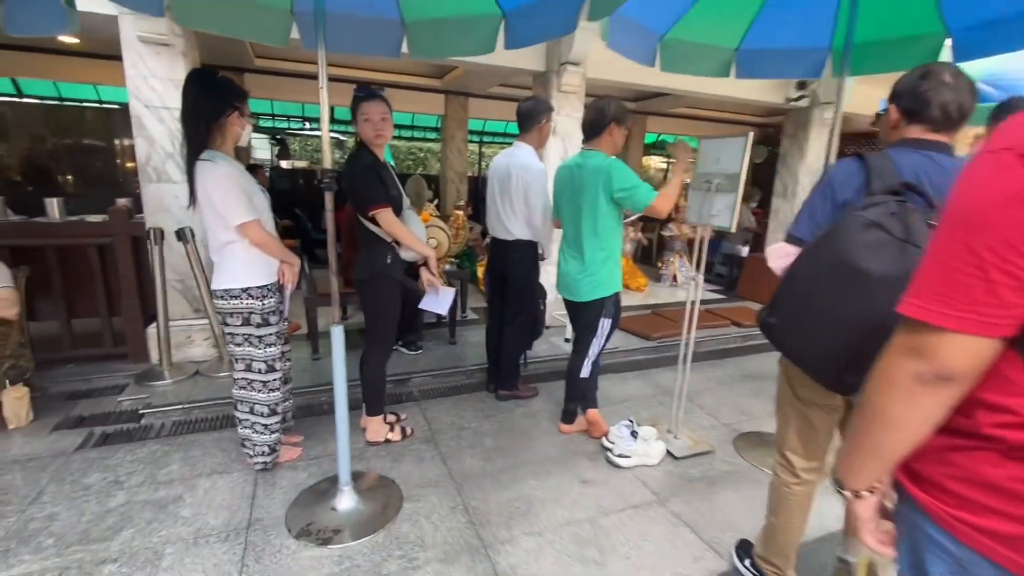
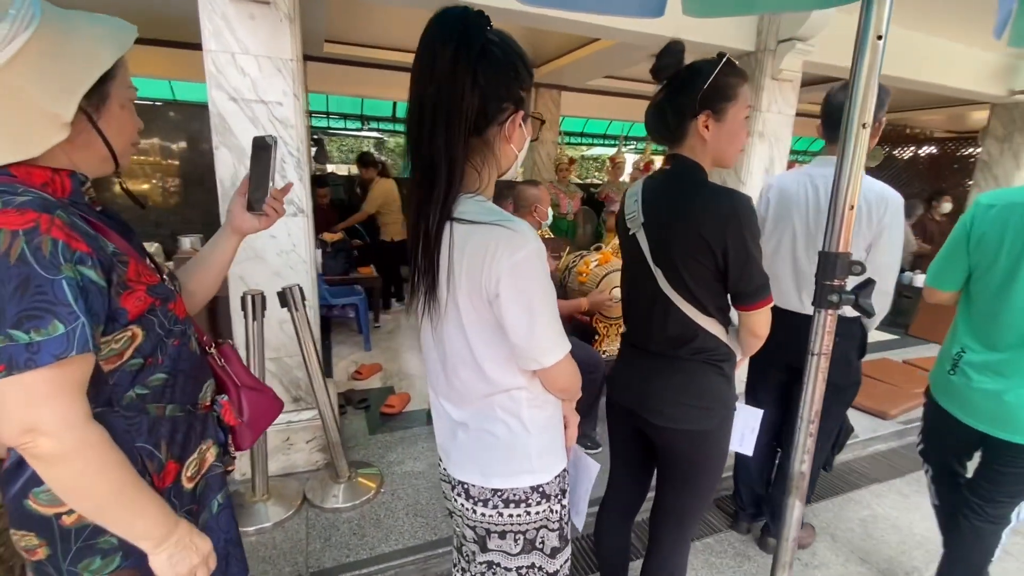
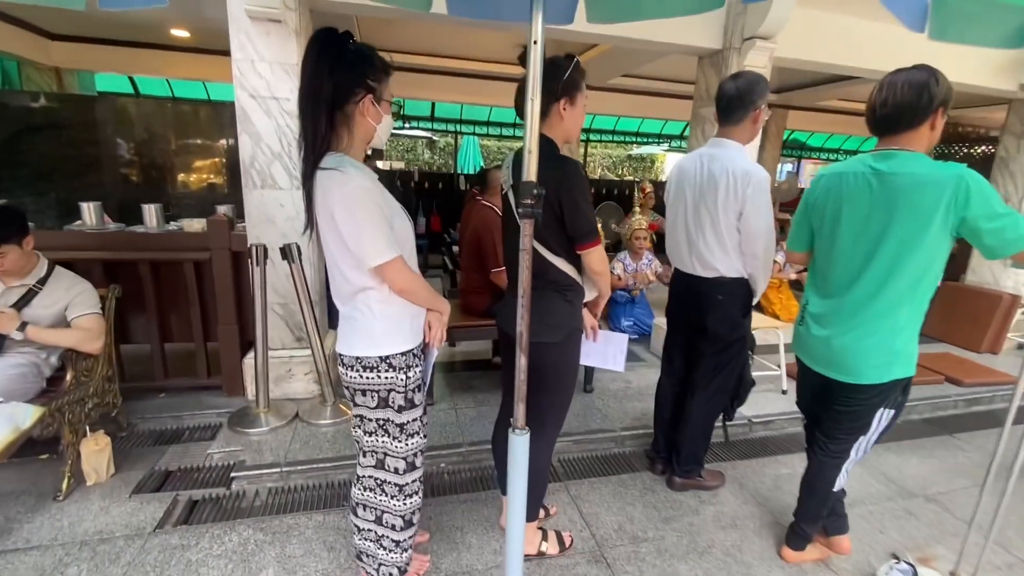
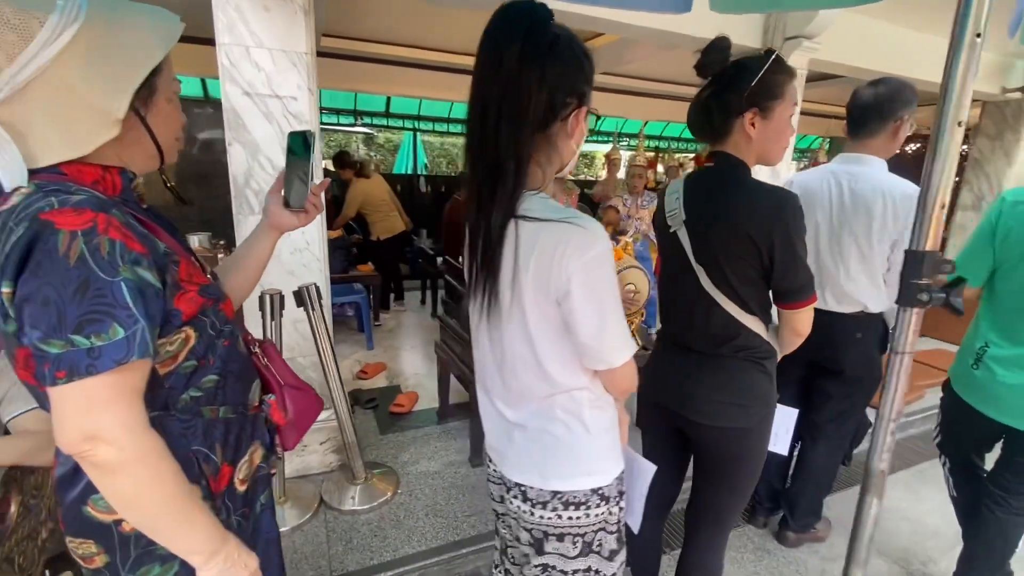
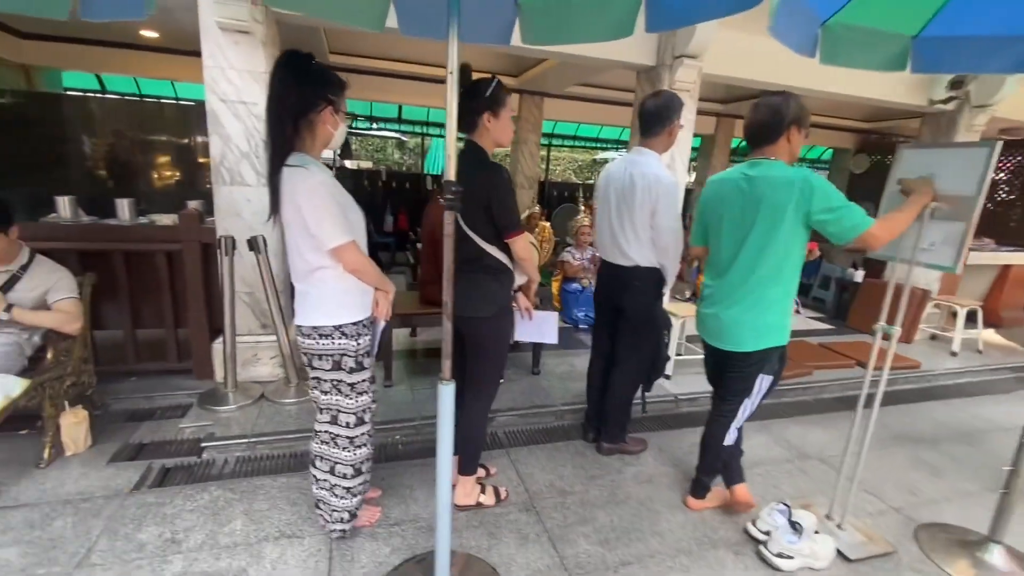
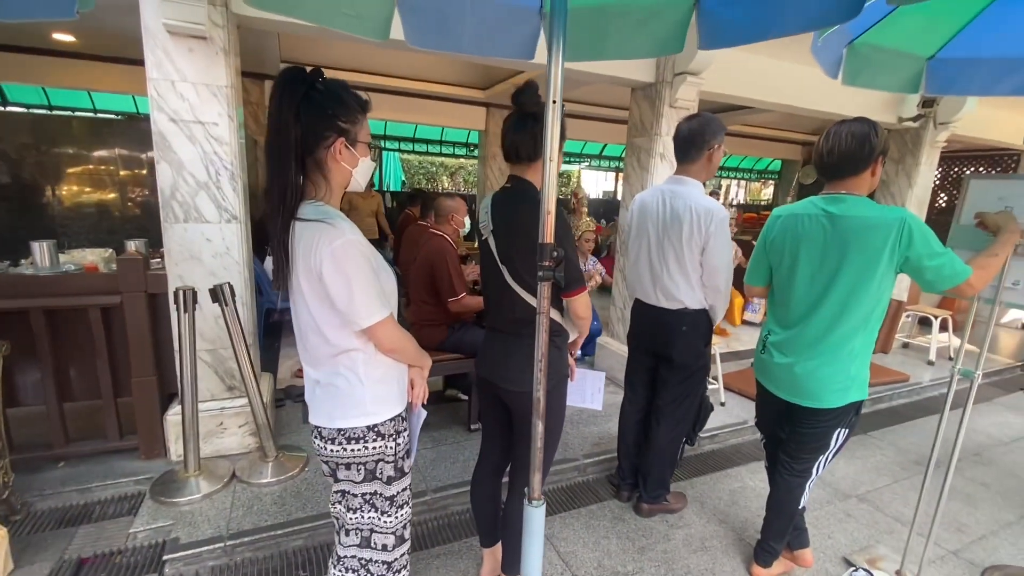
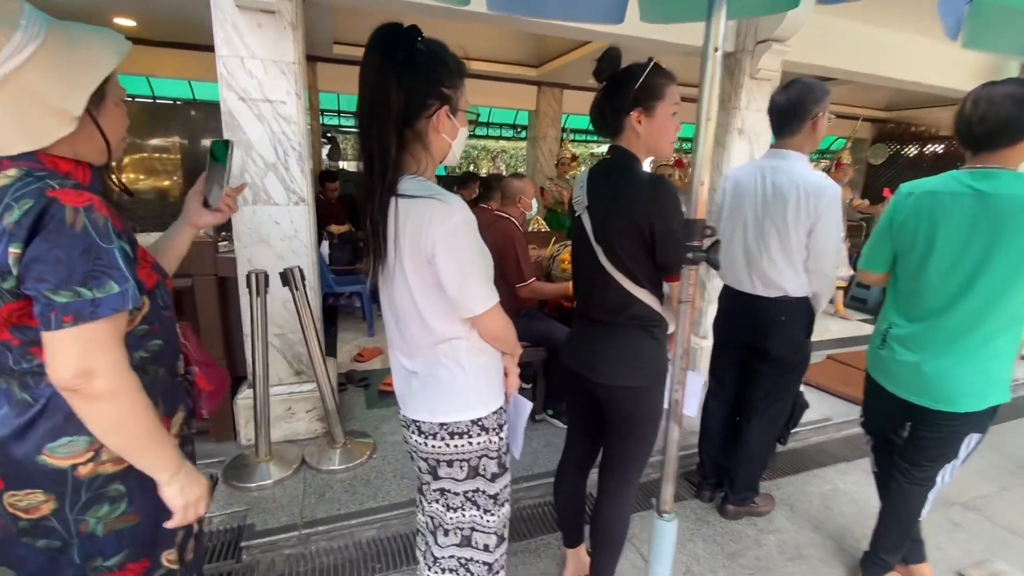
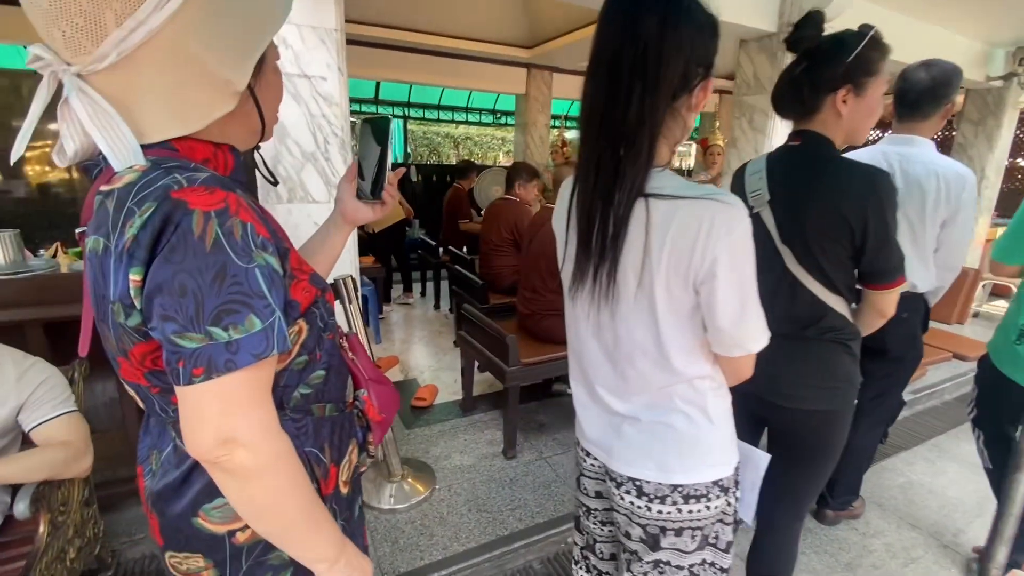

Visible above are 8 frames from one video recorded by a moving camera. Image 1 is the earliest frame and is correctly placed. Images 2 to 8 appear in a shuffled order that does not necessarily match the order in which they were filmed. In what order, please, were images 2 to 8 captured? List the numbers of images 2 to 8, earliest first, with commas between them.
5, 3, 6, 7, 2, 4, 8
